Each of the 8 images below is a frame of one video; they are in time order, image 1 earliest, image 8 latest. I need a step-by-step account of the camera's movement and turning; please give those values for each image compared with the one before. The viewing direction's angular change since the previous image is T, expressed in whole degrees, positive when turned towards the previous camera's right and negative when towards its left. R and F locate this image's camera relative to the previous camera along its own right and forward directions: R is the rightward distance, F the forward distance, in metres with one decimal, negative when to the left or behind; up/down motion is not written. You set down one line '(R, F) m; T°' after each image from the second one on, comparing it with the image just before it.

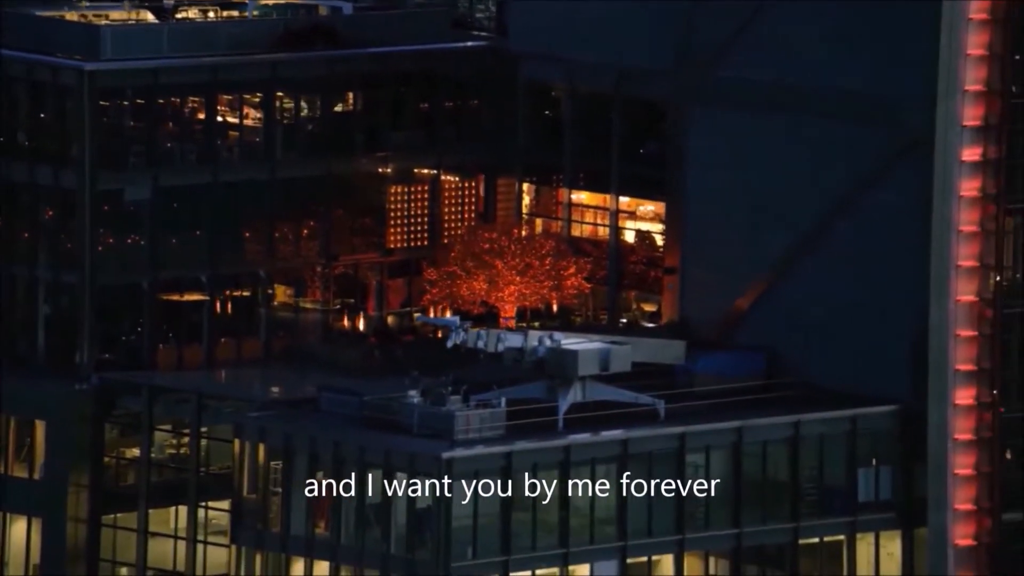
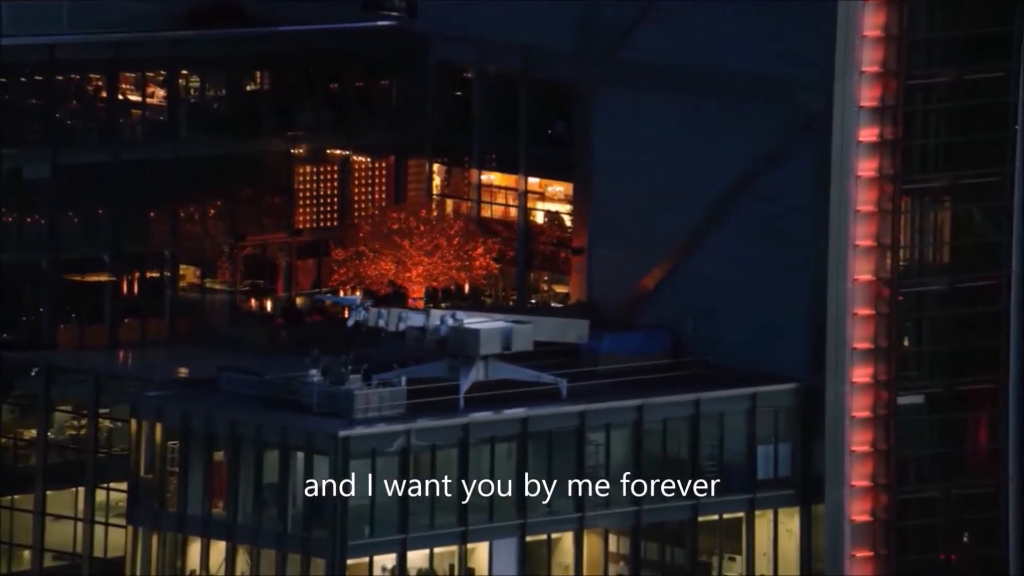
(+3.2, 0.0) m; +1°
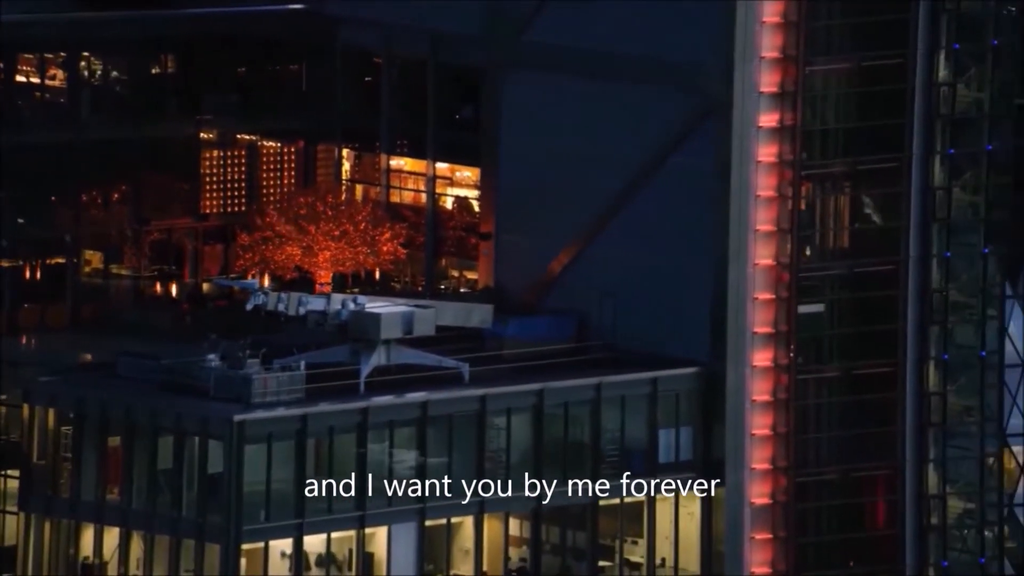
(+2.7, 0.0) m; +2°
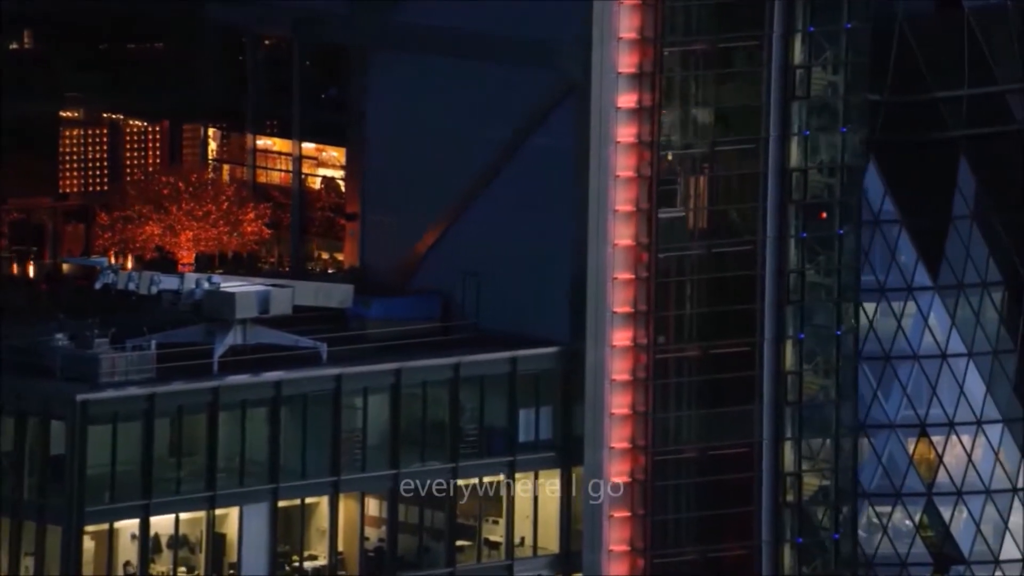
(+3.8, 0.0) m; +2°
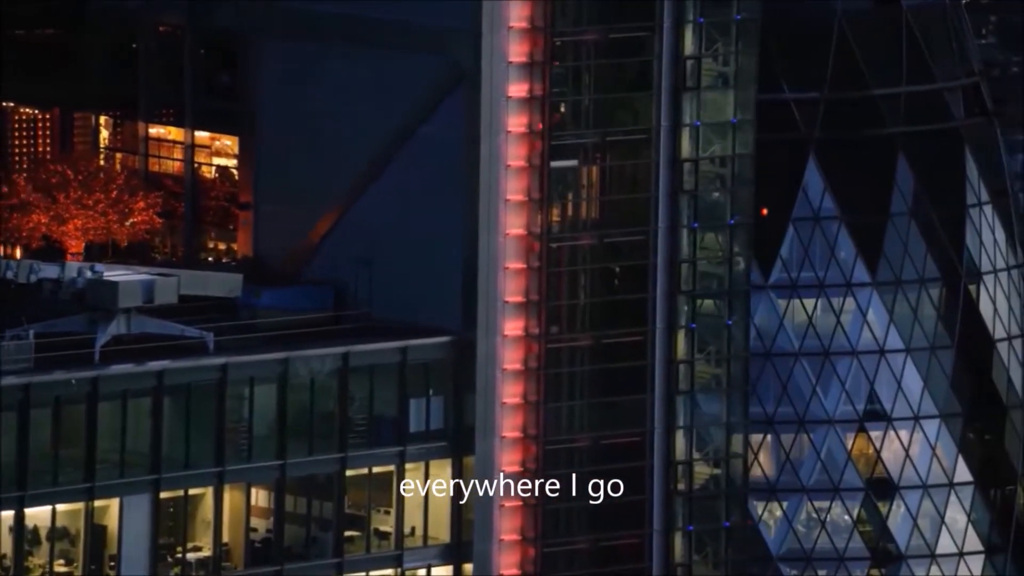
(+3.0, +0.1) m; +2°
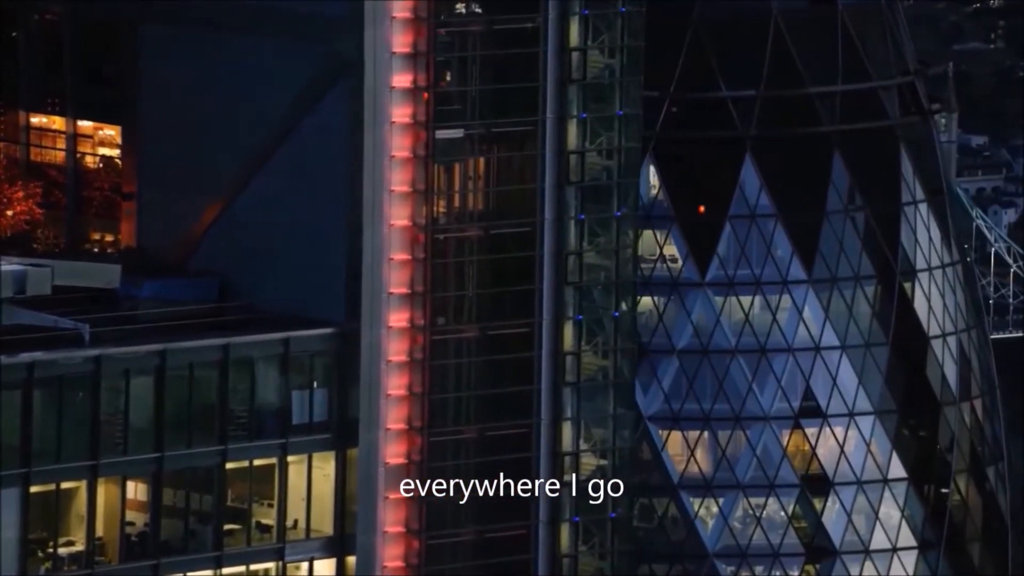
(+3.2, +0.1) m; +2°
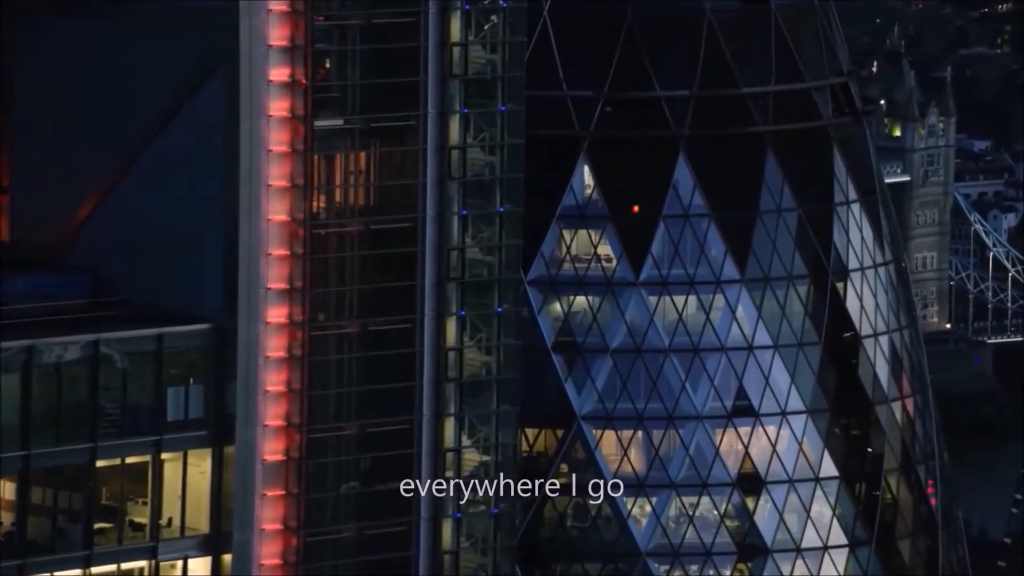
(+3.2, +0.1) m; +2°
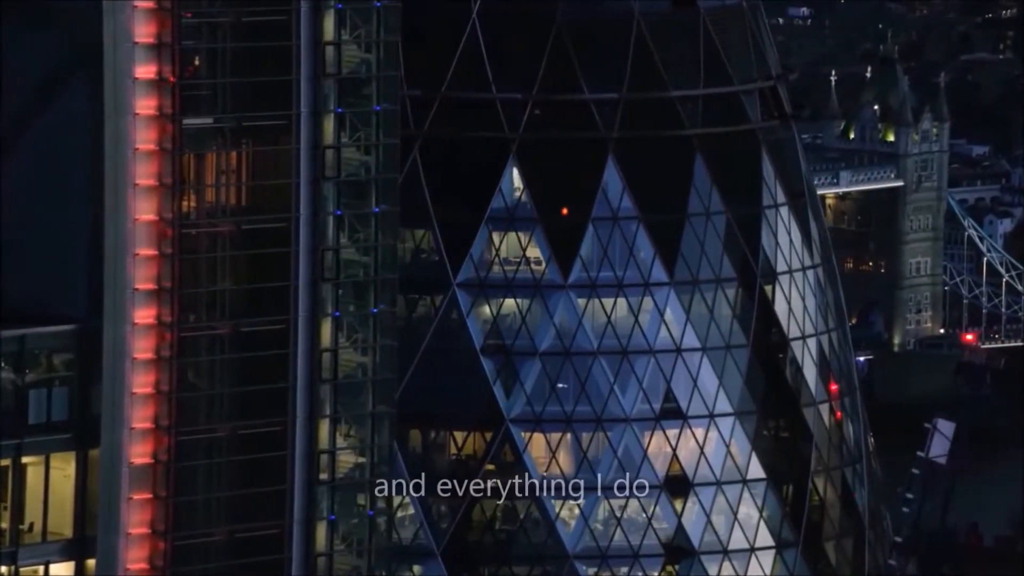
(+3.3, 0.0) m; +2°
